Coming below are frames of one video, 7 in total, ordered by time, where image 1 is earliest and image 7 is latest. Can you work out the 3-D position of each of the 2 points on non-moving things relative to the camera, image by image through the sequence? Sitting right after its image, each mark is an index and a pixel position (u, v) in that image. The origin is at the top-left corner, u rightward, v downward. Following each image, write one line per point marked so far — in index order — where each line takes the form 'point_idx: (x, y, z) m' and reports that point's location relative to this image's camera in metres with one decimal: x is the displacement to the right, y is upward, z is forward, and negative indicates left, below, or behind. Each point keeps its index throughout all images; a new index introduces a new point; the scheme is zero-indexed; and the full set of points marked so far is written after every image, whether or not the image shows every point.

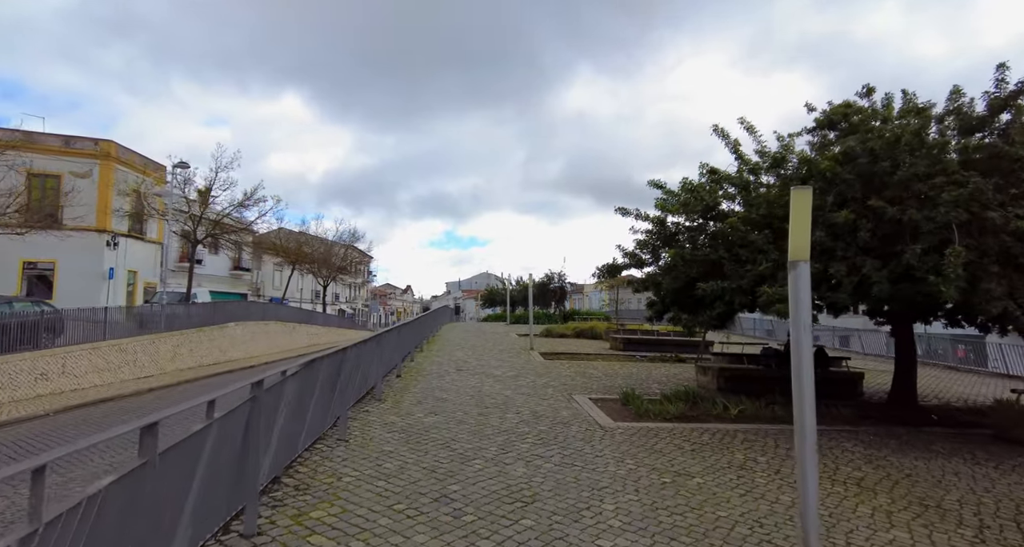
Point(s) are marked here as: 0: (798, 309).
0: (+1.8, -0.2, +2.9) m
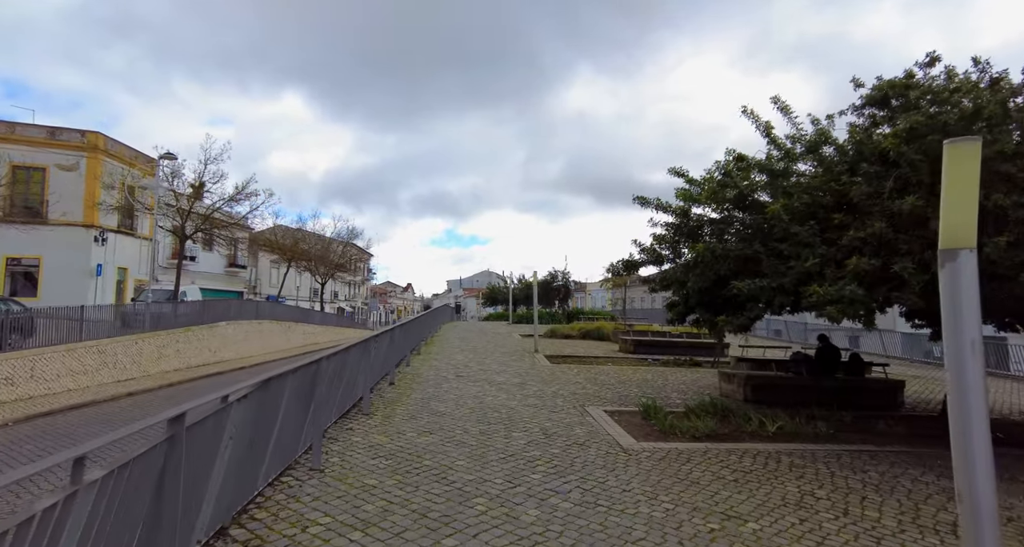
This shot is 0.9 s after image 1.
0: (+1.8, -0.2, +2.0) m
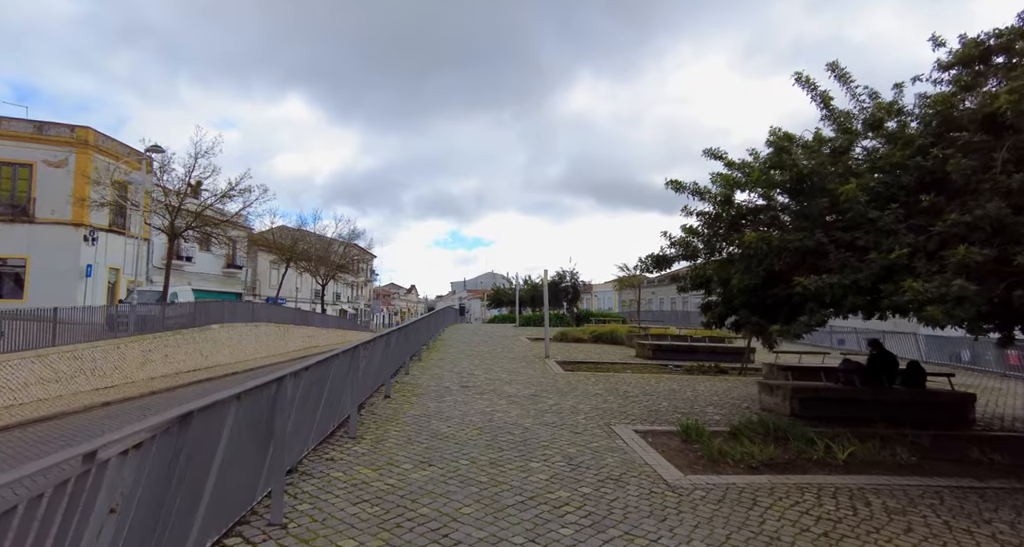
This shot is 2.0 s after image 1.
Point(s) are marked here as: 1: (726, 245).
0: (+2.0, -0.1, +0.8) m
1: (+3.4, +0.4, +7.6) m
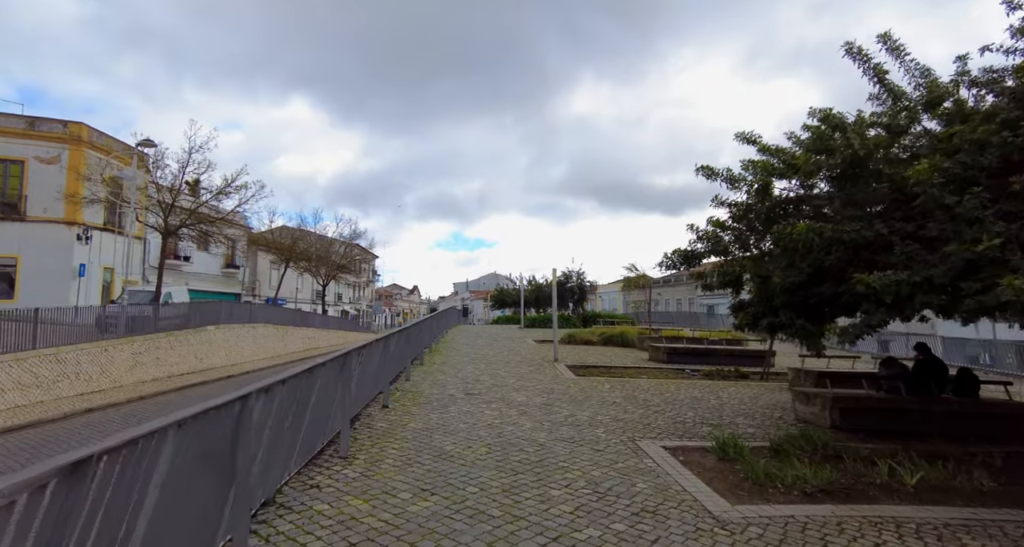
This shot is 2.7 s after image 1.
0: (+2.1, -0.1, +0.1) m
1: (+3.6, +0.5, +6.9) m
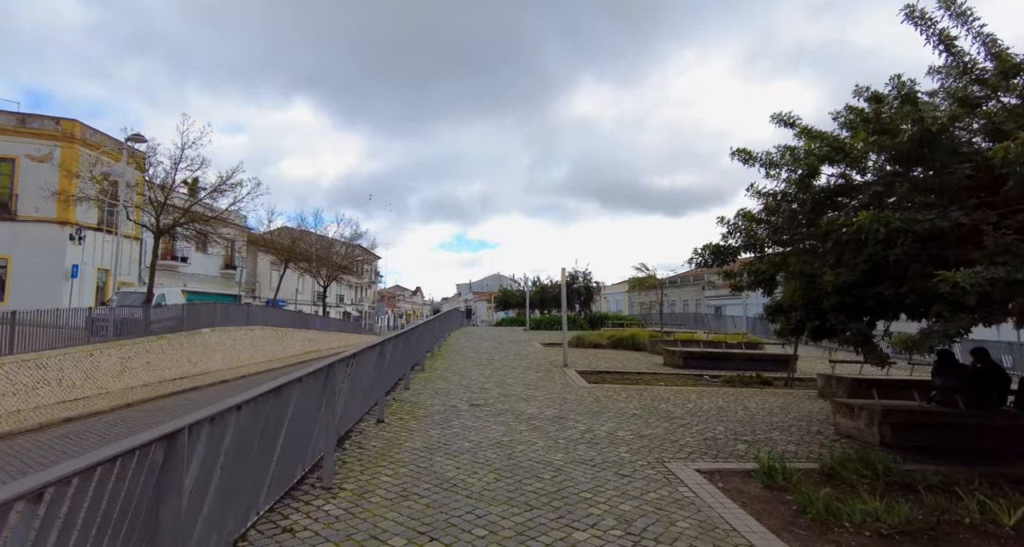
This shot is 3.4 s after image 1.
0: (+2.2, 0.0, -0.7) m
1: (+3.7, +0.5, +6.1) m
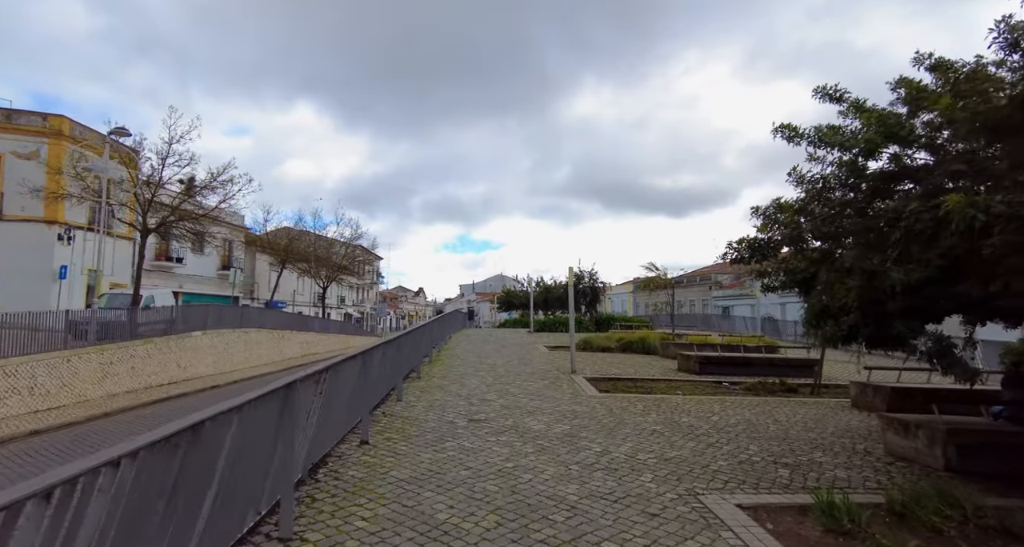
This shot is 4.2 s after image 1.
0: (+2.2, 0.0, -1.6) m
1: (+3.8, +0.6, +5.2) m
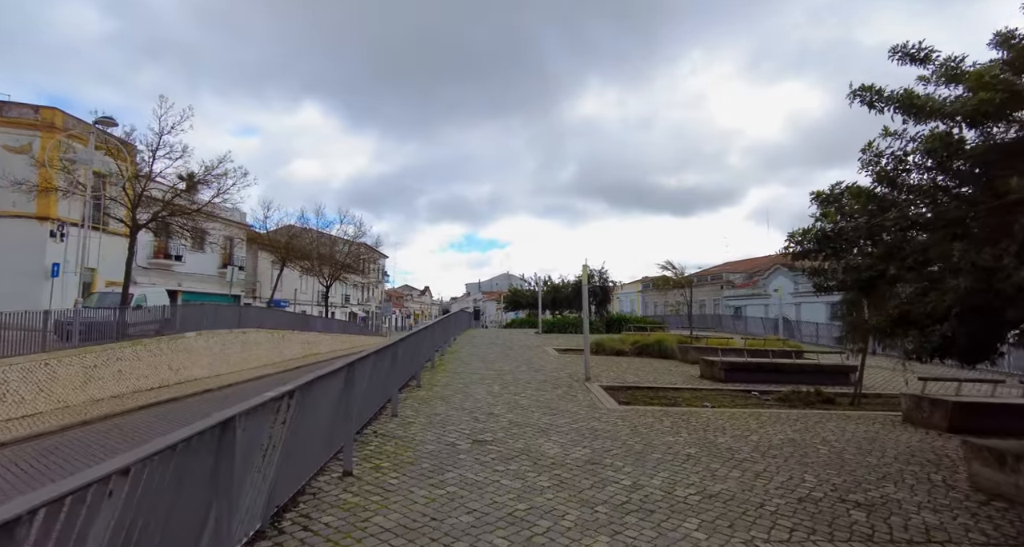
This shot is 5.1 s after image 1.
0: (+2.2, 0.0, -2.6) m
1: (+3.9, +0.6, +4.2) m
